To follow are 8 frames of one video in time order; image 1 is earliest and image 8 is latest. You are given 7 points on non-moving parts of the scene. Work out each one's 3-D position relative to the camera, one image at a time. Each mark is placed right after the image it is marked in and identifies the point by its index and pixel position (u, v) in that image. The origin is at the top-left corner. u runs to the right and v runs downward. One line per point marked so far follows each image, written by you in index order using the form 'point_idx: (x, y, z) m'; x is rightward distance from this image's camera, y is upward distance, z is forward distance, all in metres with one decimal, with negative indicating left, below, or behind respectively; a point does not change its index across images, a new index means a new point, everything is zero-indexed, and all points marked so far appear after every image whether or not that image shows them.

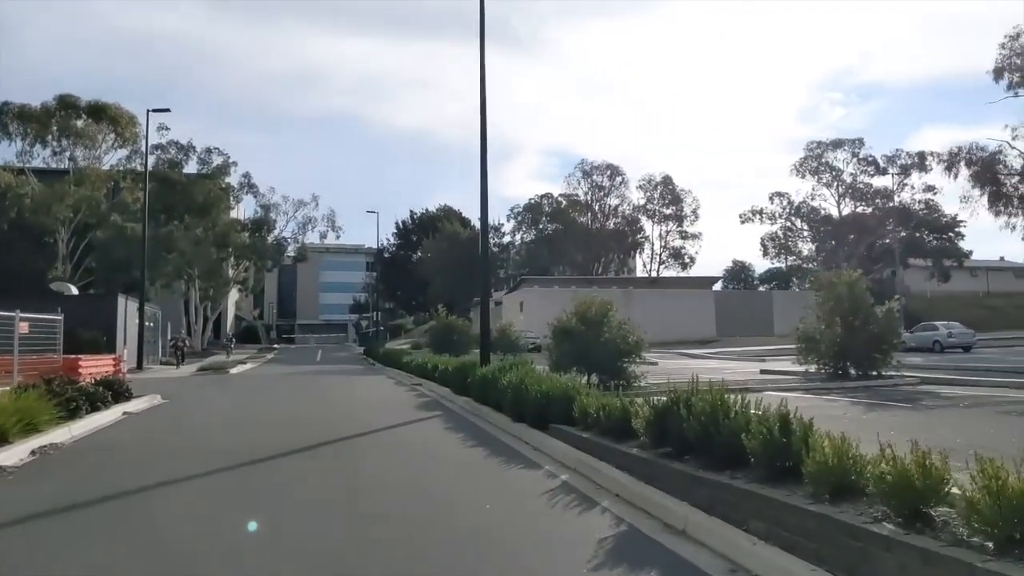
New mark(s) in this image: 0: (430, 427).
0: (-1.8, -3.2, +18.6) m
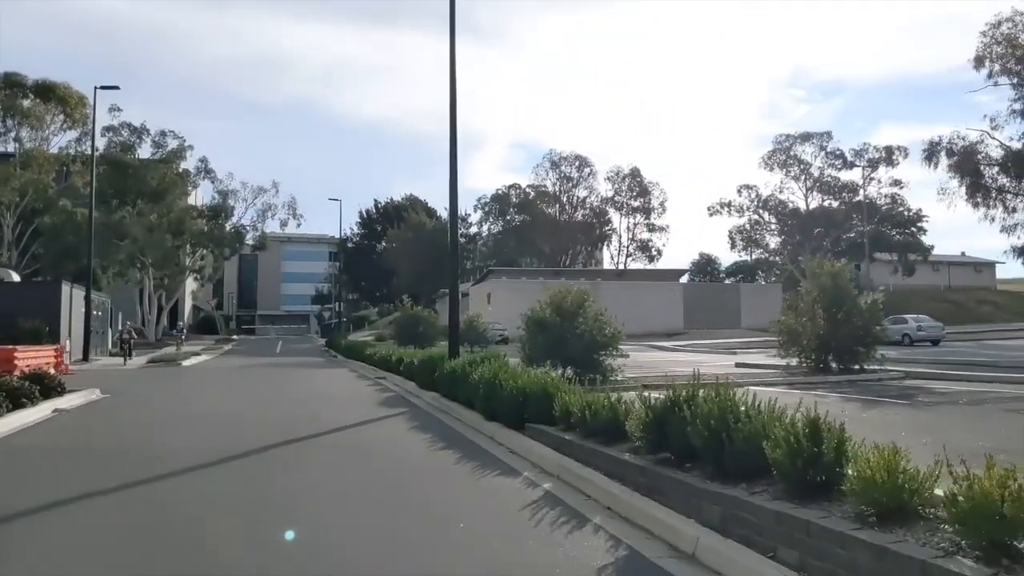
0: (-2.4, -2.9, +17.2) m
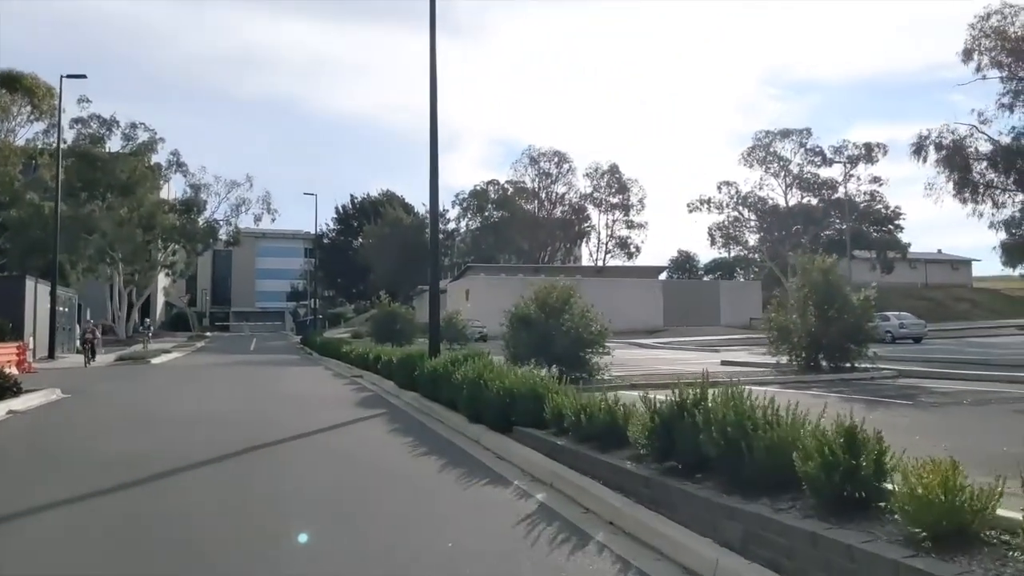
0: (-2.7, -2.8, +16.3) m
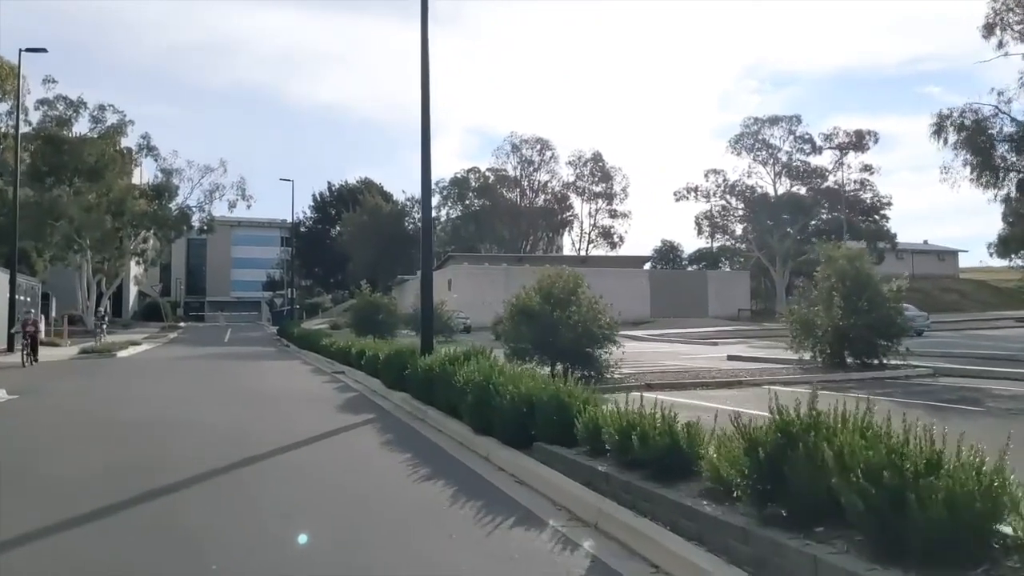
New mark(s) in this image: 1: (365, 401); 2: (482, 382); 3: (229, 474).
0: (-2.6, -2.6, +14.2) m
1: (-3.6, -2.7, +19.7) m
2: (-0.5, -1.5, +13.1) m
3: (-4.1, -2.7, +11.6) m
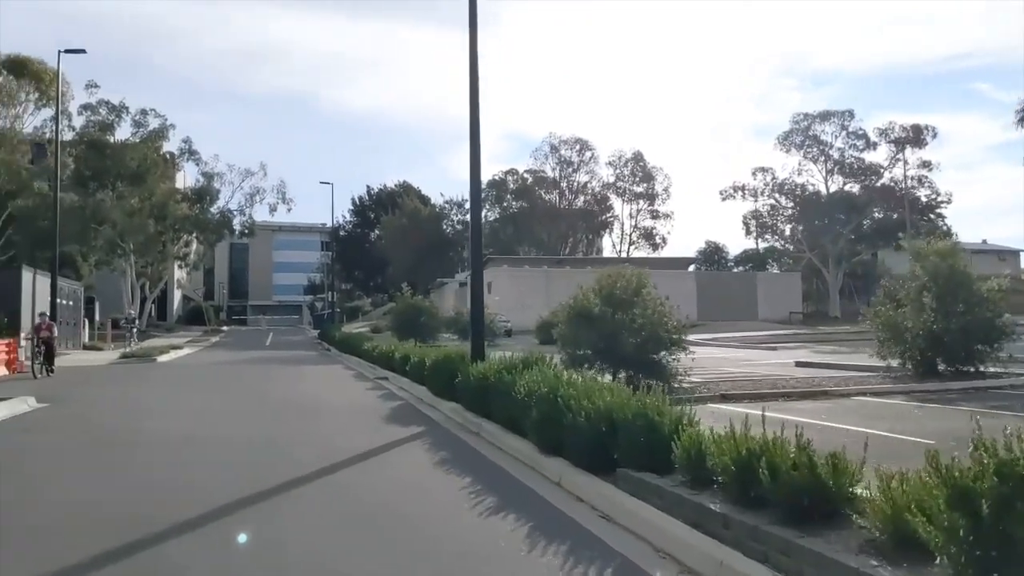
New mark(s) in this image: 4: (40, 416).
0: (-1.5, -2.6, +12.7) m
1: (-2.3, -2.8, +18.3) m
2: (+0.5, -1.5, +11.6) m
3: (-3.2, -2.7, +10.3) m
4: (-10.6, -2.9, +18.0) m
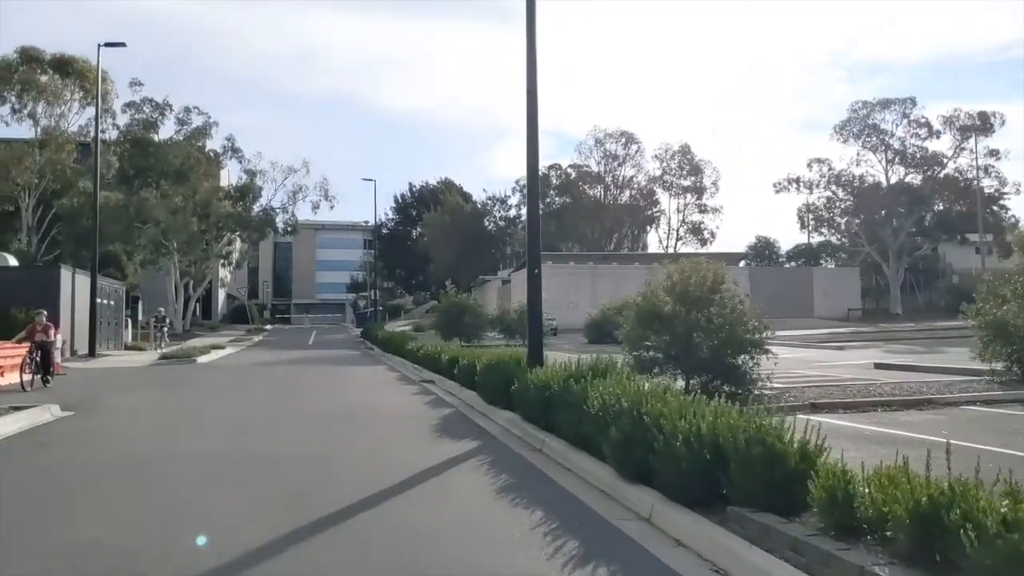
0: (-0.5, -2.5, +11.0) m
1: (-1.0, -2.7, +16.7) m
2: (+1.4, -1.5, +9.8) m
3: (-2.3, -2.6, +8.7) m
4: (-9.4, -2.9, +16.7) m
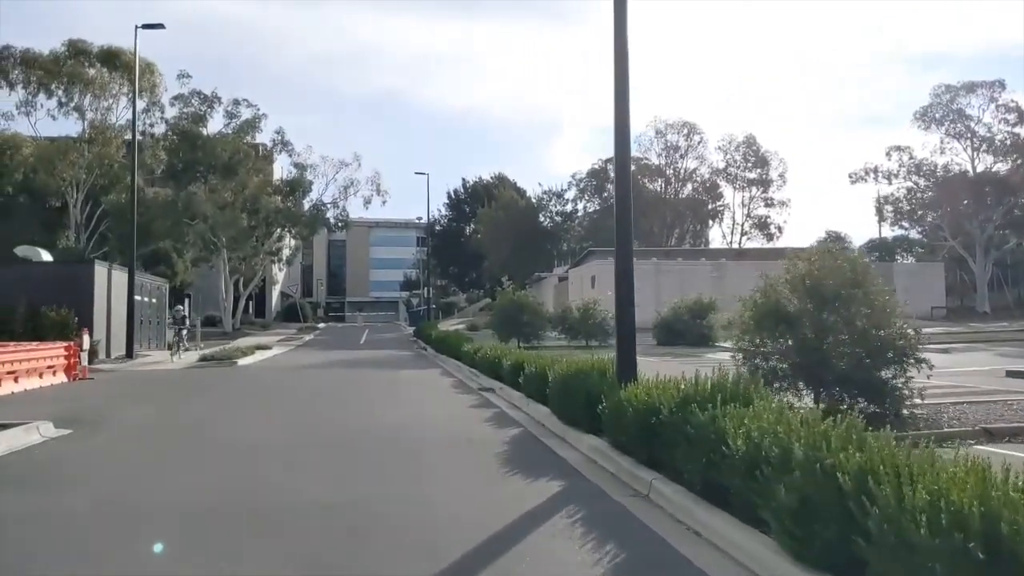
0: (+0.5, -2.4, +7.8) m
1: (+0.4, -2.6, +13.5) m
2: (+2.4, -1.4, +6.4) m
3: (-1.4, -2.5, +5.5) m
4: (-8.0, -2.8, +14.0) m
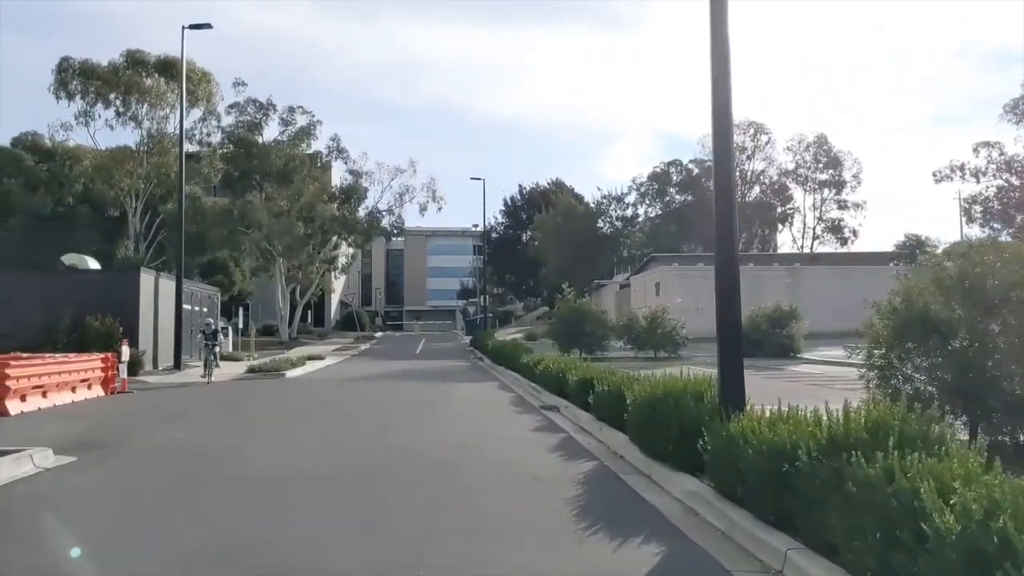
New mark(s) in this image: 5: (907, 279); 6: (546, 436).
0: (+1.1, -2.4, +5.3) m
1: (+1.4, -2.7, +10.9) m
2: (+2.9, -1.3, +3.8) m
3: (-1.0, -2.5, +3.2) m
4: (-6.9, -2.9, +12.1) m
5: (+5.4, +0.2, +11.2) m
6: (+0.6, -2.8, +15.1) m
